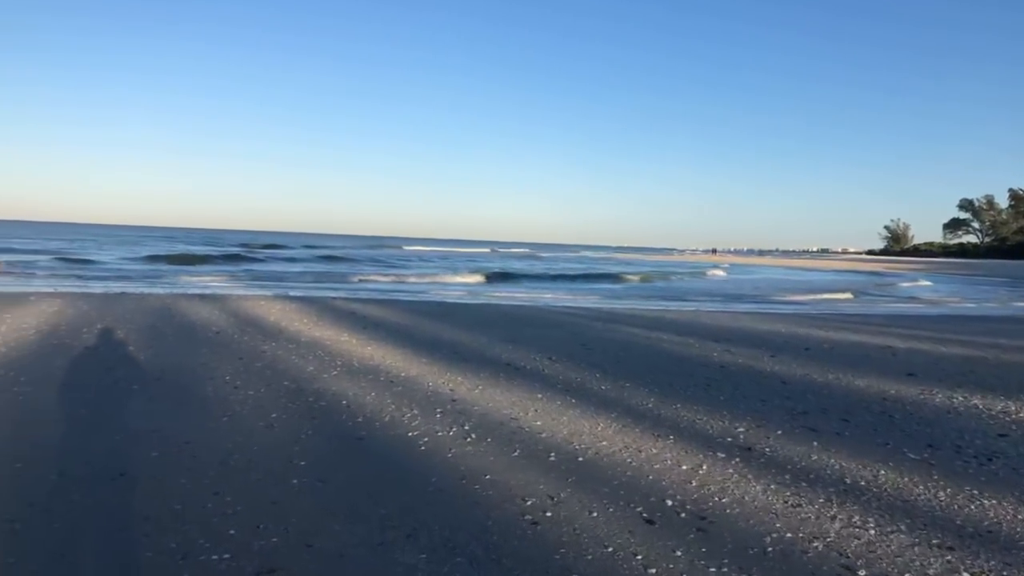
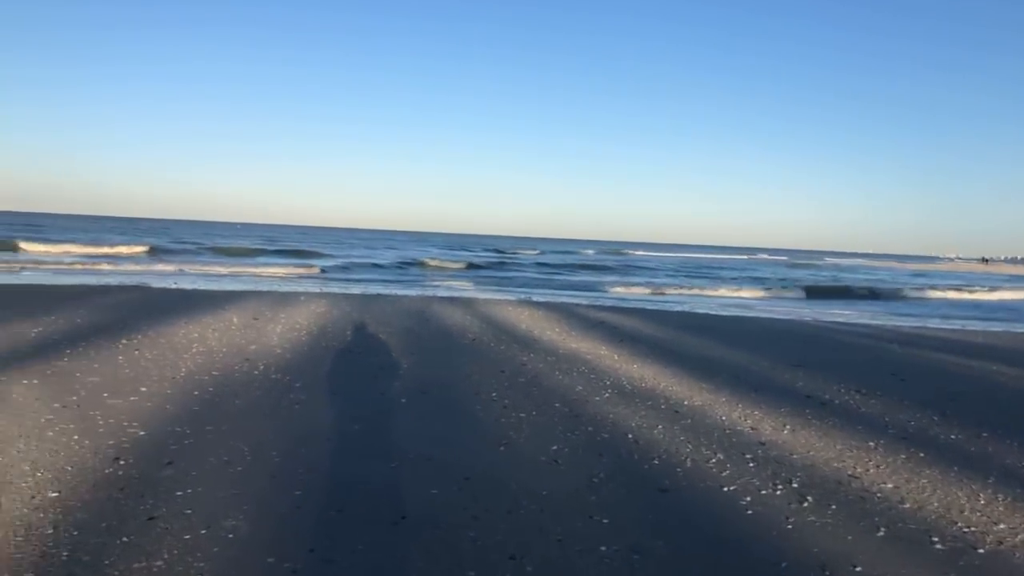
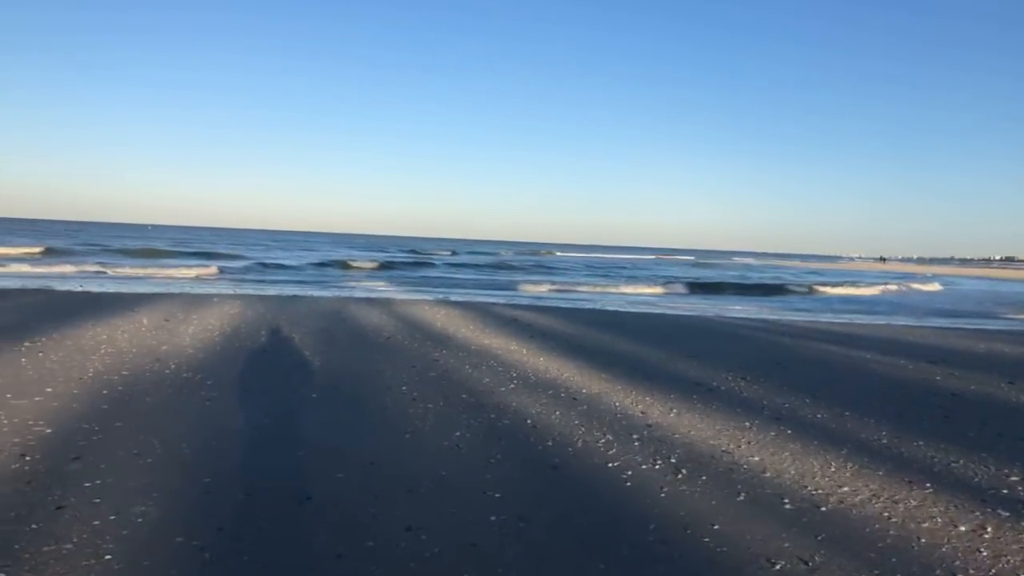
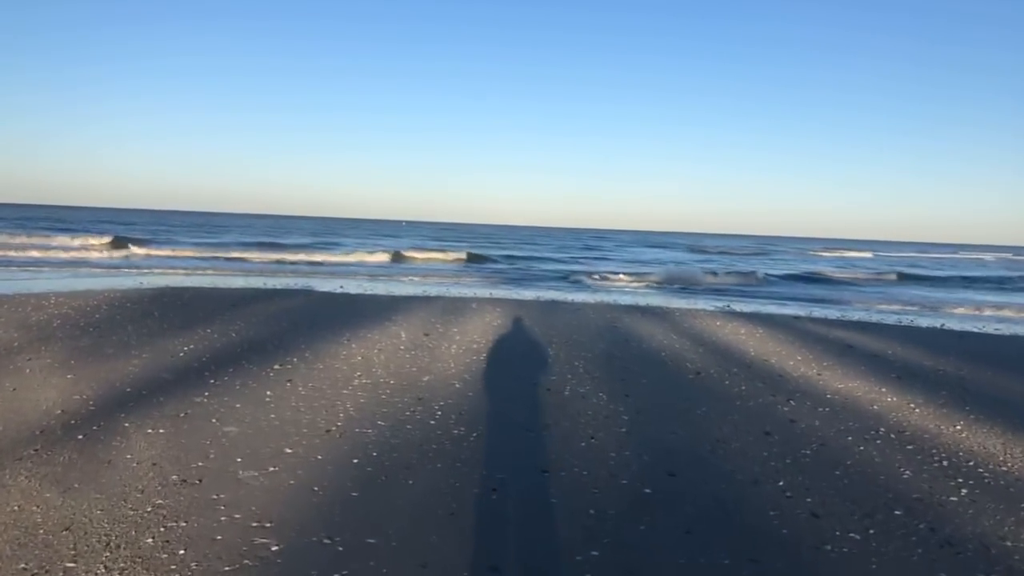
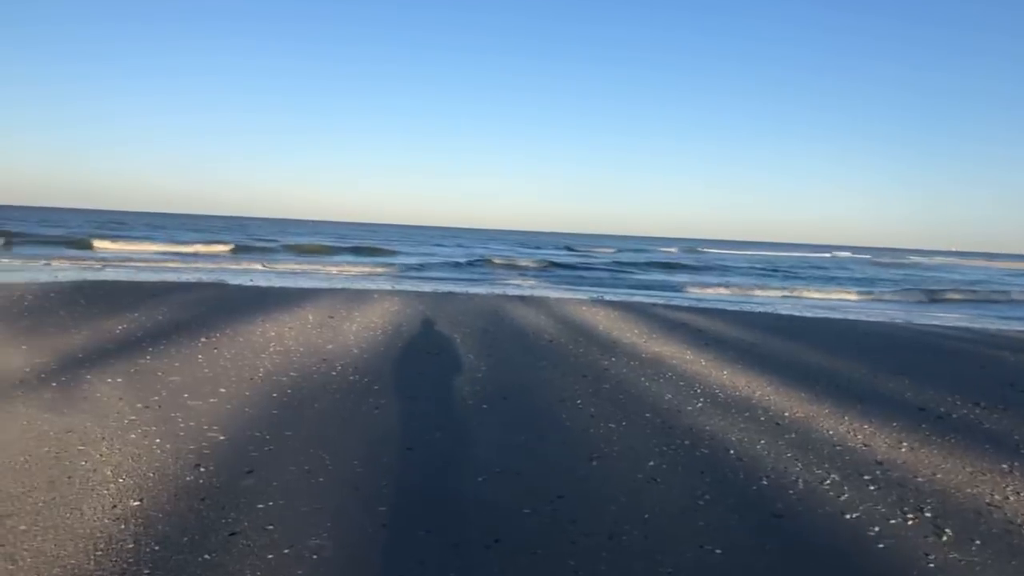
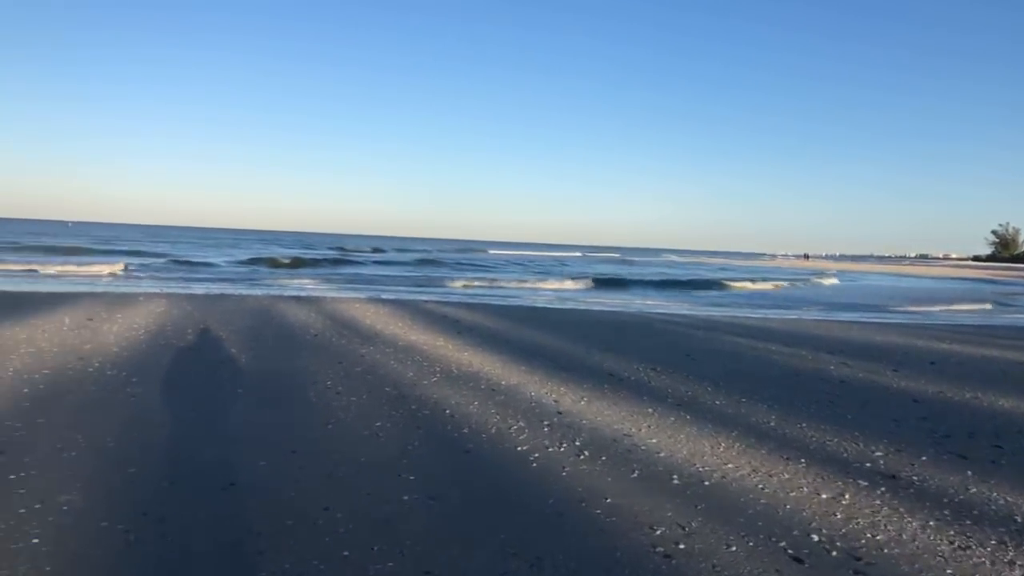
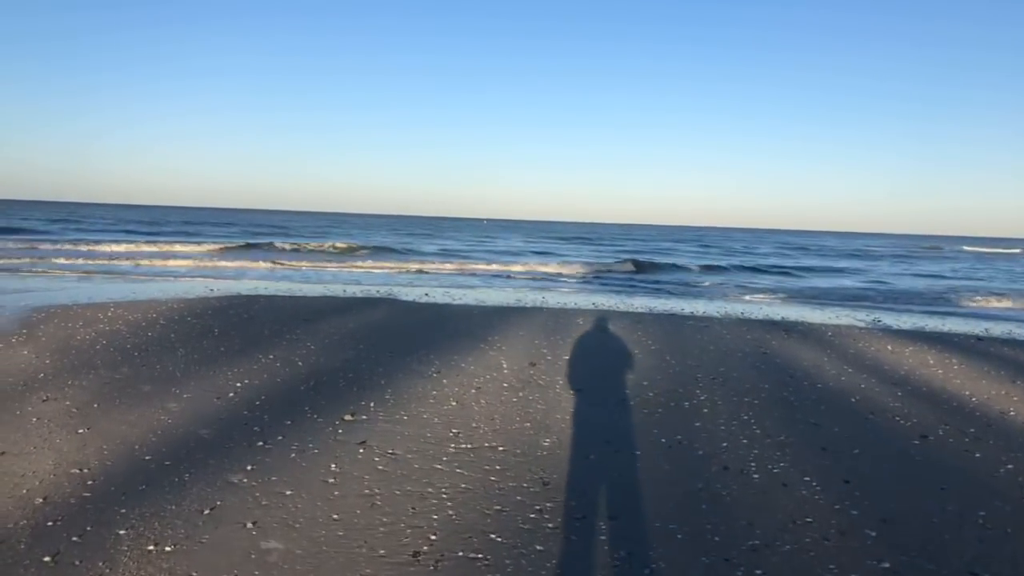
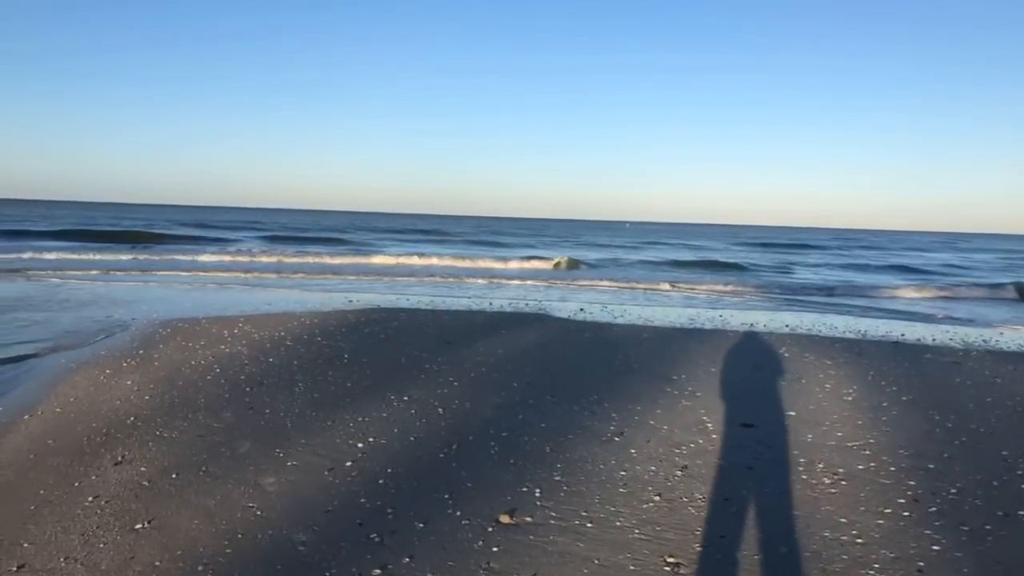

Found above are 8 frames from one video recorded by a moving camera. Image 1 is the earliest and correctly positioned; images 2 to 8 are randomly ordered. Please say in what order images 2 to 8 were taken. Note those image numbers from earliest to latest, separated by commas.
6, 3, 2, 5, 4, 7, 8
